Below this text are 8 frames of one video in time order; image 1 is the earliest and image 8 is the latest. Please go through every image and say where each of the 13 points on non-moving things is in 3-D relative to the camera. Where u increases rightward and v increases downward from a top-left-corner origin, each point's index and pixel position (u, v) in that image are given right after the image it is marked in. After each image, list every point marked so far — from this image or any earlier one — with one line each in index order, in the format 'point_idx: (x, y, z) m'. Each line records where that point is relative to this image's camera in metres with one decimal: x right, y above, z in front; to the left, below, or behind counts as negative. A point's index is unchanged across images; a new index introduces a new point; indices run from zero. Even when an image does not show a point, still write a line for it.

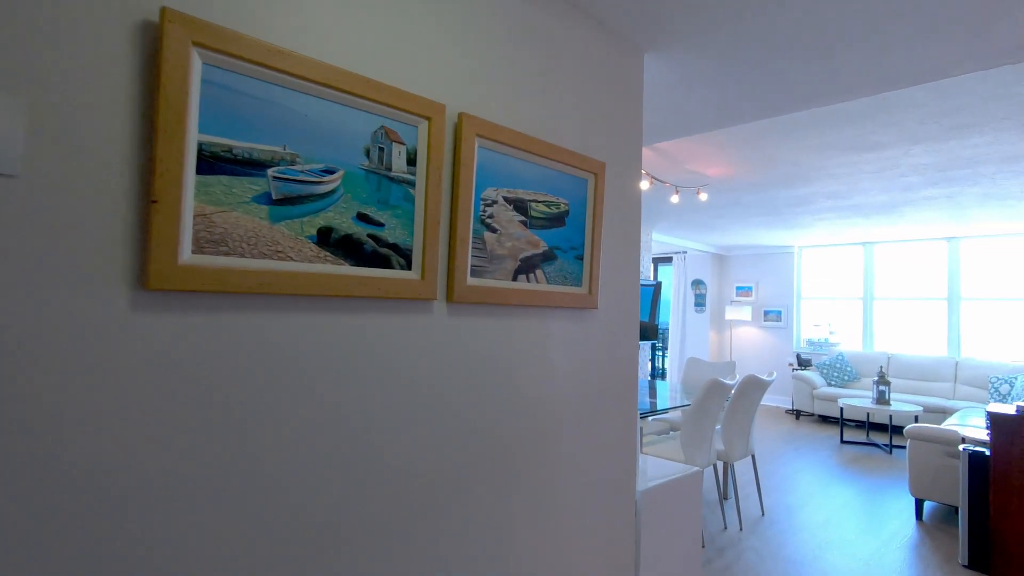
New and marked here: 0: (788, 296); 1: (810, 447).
0: (+4.0, -0.1, +7.8) m
1: (+2.9, -1.6, +5.3) m
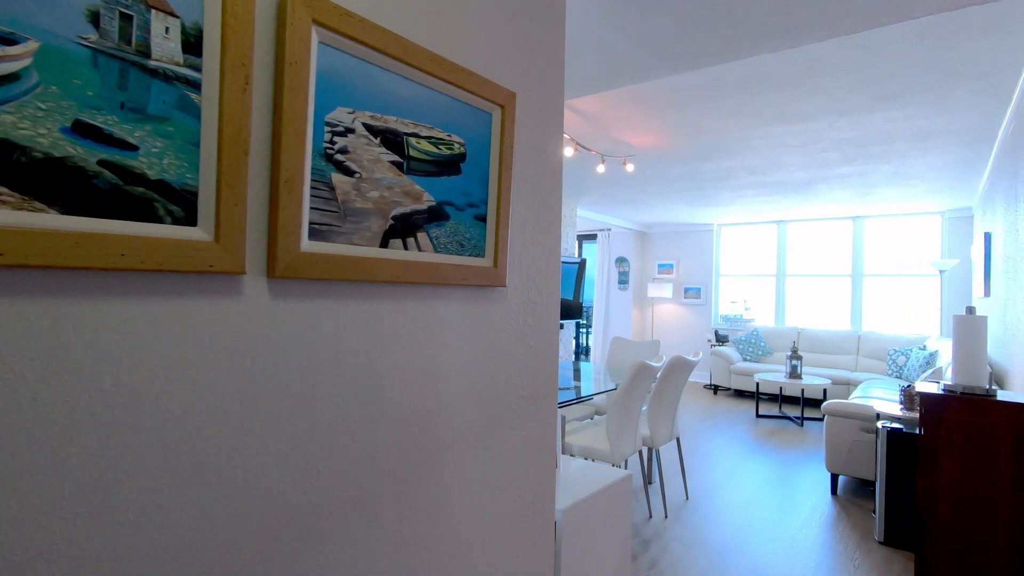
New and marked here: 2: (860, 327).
0: (+2.8, +0.2, +7.9) m
1: (+2.2, -1.4, +5.4) m
2: (+4.4, -0.5, +6.8) m
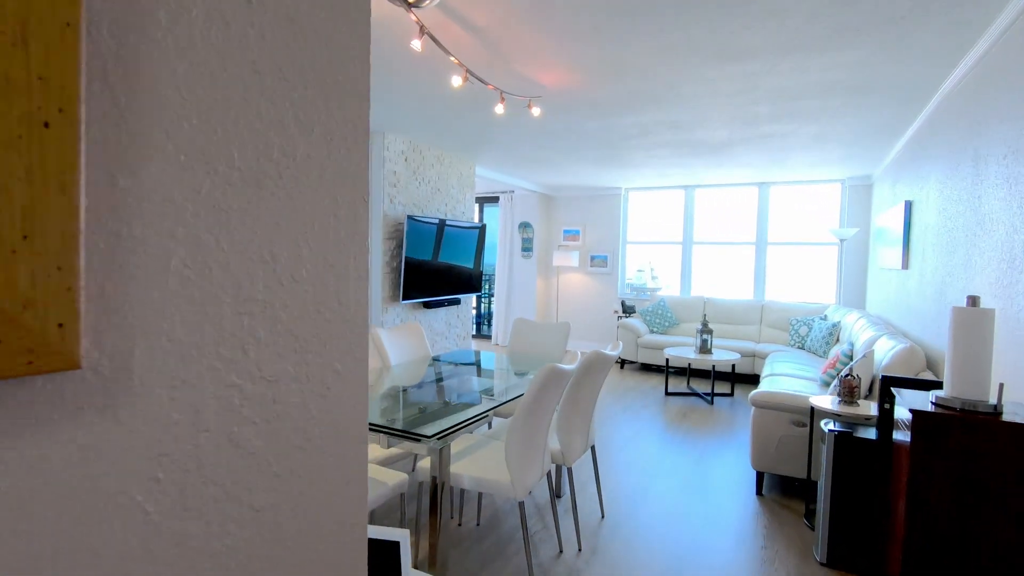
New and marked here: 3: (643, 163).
0: (+1.4, +0.7, +7.5) m
1: (+1.2, -1.1, +5.0) m
2: (+3.1, -0.1, +6.7) m
3: (+1.3, +1.3, +5.4) m
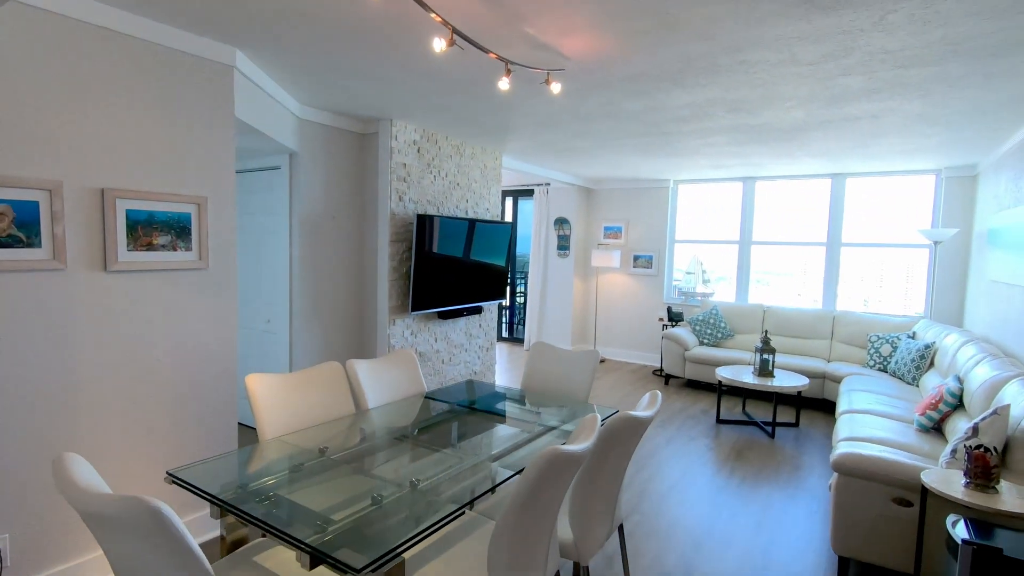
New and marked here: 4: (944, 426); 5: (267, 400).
0: (+1.8, +0.6, +6.7) m
1: (+1.4, -1.2, +4.3) m
2: (+3.5, -0.2, +5.8) m
3: (+1.6, +1.2, +4.7) m
4: (+2.6, -0.8, +3.2) m
5: (-0.9, -0.4, +2.1) m
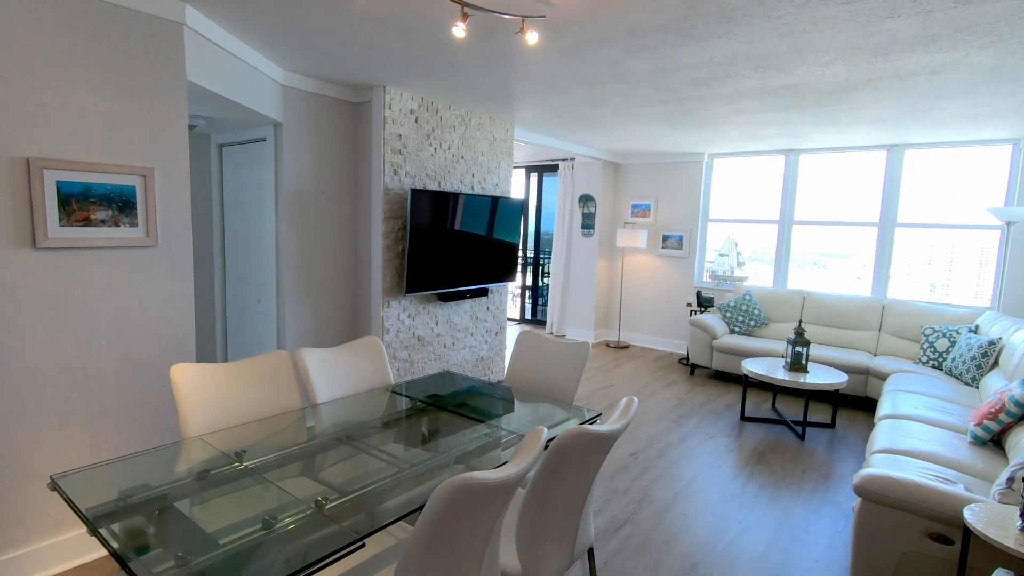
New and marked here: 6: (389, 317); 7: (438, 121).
0: (+2.1, +0.8, +6.2) m
1: (+1.4, -1.1, +3.9) m
2: (+3.6, 0.0, +5.2) m
3: (+1.6, +1.3, +4.2) m
4: (+2.5, -0.8, +2.8) m
5: (-1.1, -0.4, +1.9) m
6: (-0.9, -0.2, +3.8) m
7: (-0.6, +1.3, +4.0) m
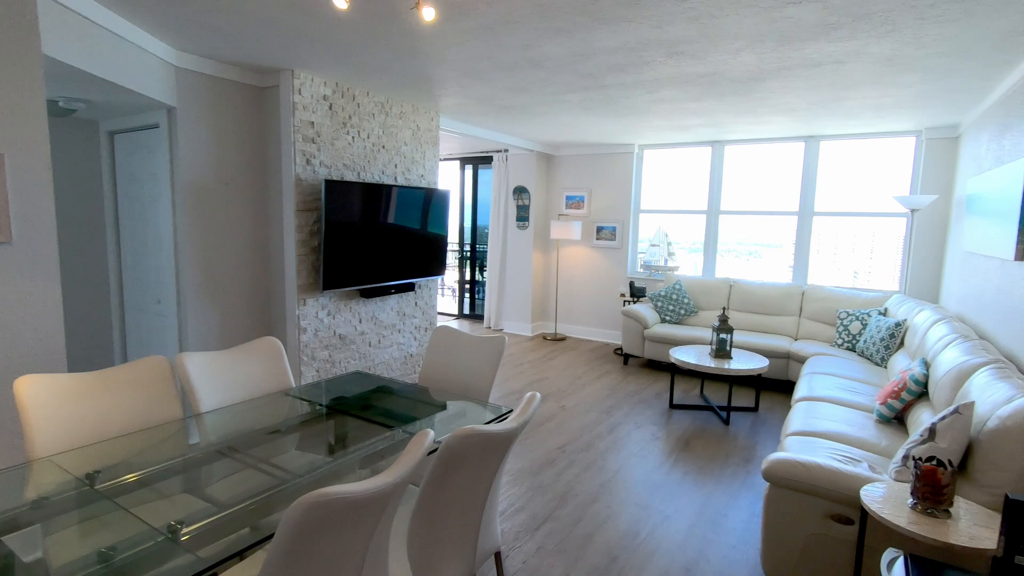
0: (+1.3, +0.9, +6.2) m
1: (+0.9, -1.0, +3.9) m
2: (+3.0, +0.1, +5.4) m
3: (+1.1, +1.4, +4.2) m
4: (+2.1, -0.7, +2.9) m
5: (-1.4, -0.4, +1.6) m
6: (-1.4, -0.2, +3.6) m
7: (-1.1, +1.3, +3.8) m
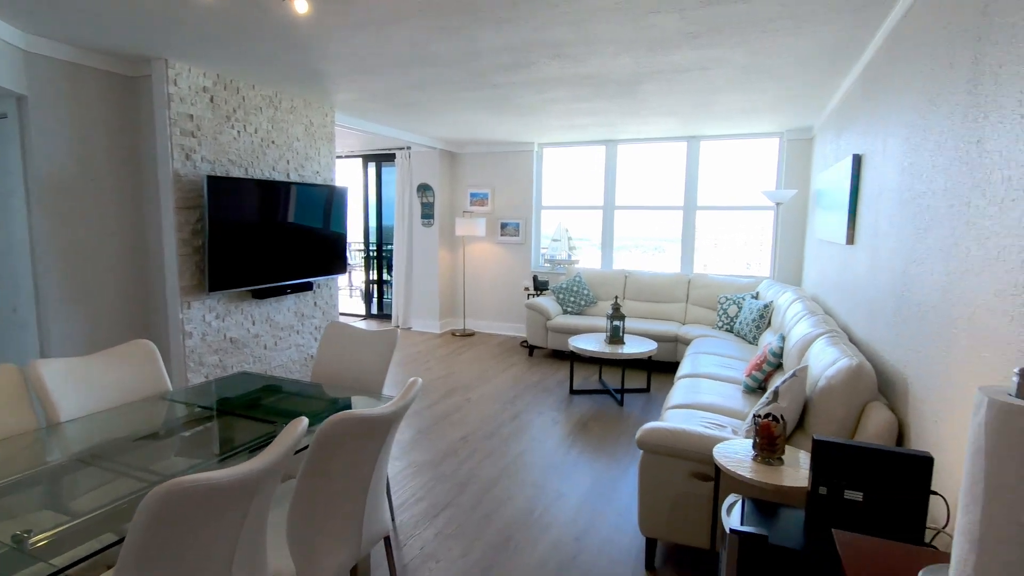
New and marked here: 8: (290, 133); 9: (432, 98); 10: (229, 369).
0: (+0.2, +1.0, +6.4) m
1: (+0.2, -0.9, +4.1) m
2: (+2.0, +0.2, +5.9) m
3: (+0.2, +1.5, +4.3) m
4: (+1.5, -0.6, +3.2) m
5: (-1.8, -0.4, +1.5) m
6: (-2.0, -0.2, +3.4) m
7: (-1.9, +1.3, +3.7) m
8: (-1.7, +1.2, +4.1) m
9: (-0.6, +1.4, +4.1) m
10: (-2.0, -0.6, +3.7) m
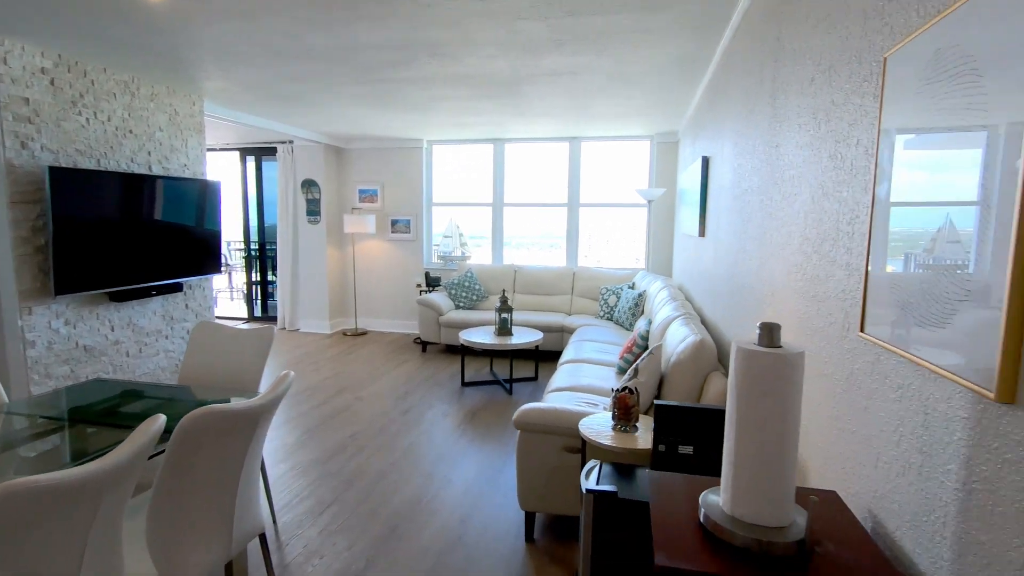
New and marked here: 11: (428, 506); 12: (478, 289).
0: (-1.1, +1.0, +6.4) m
1: (-0.7, -0.9, +4.1) m
2: (+0.7, +0.3, +6.2) m
3: (-0.7, +1.5, +4.4) m
4: (+0.8, -0.5, +3.5) m
5: (-2.1, -0.4, +1.2) m
6: (-2.7, -0.2, +3.1) m
7: (-2.6, +1.3, +3.3) m
8: (-2.6, +1.2, +3.8) m
9: (-1.5, +1.5, +4.0) m
10: (-2.7, -0.6, +3.4) m
11: (-0.4, -1.1, +2.6) m
12: (-0.4, 0.0, +5.8) m
